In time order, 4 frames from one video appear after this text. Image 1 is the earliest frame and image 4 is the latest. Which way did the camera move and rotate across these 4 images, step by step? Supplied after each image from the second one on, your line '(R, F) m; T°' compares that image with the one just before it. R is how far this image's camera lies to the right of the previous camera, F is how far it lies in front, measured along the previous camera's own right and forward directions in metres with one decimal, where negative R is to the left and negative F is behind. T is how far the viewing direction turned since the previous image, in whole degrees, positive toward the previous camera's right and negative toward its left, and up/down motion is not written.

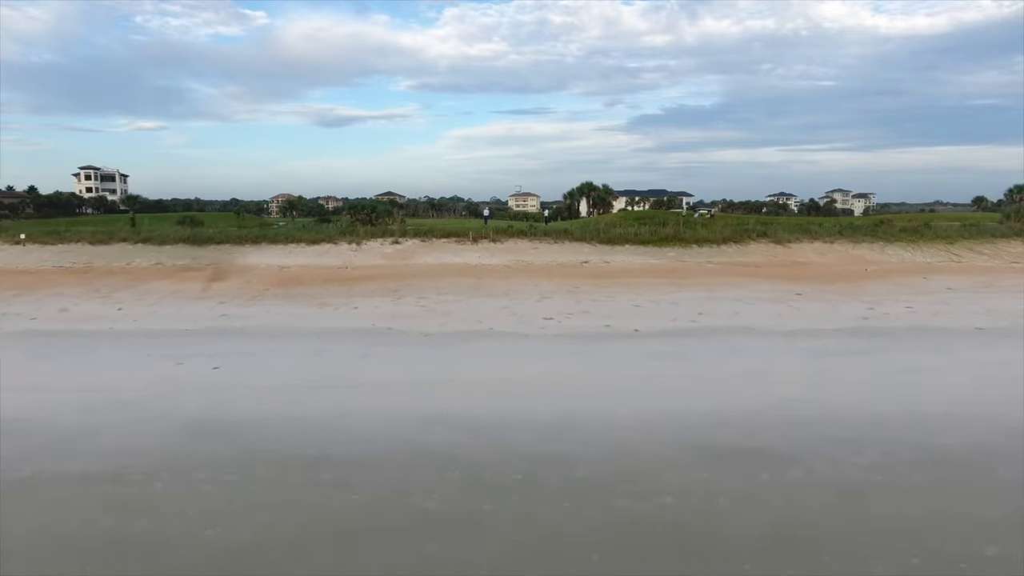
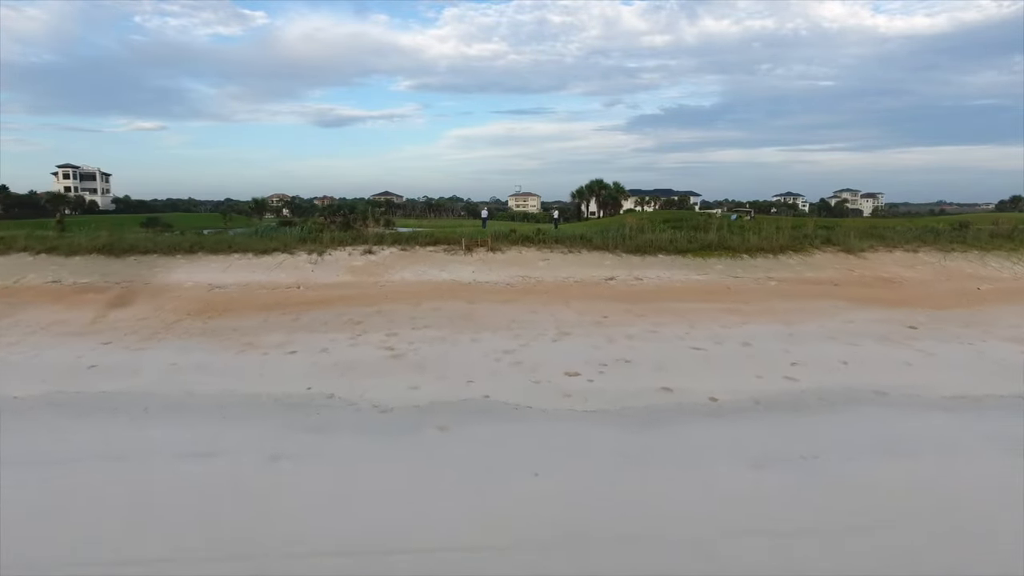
(-0.1, +4.1) m; 0°
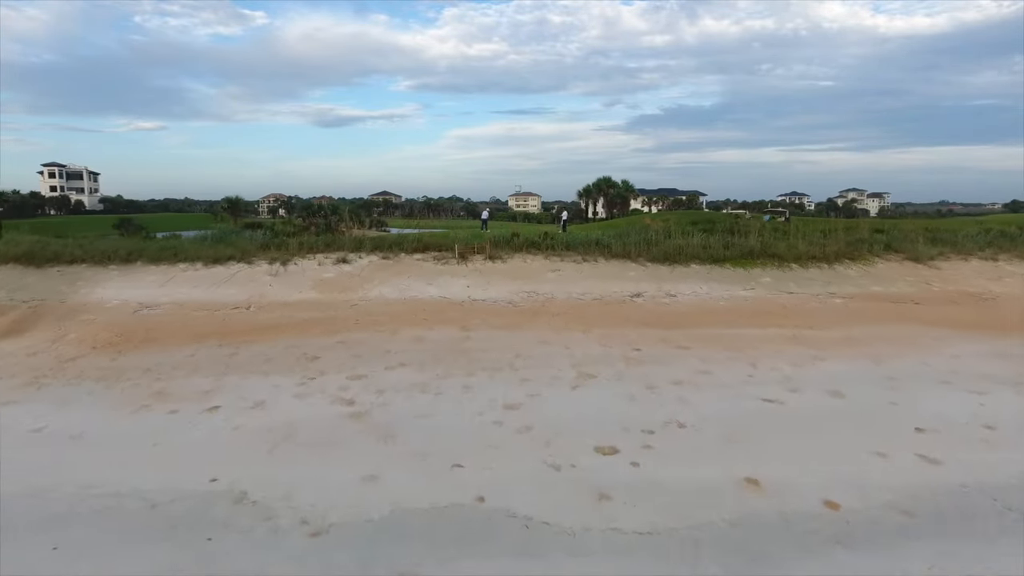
(-0.1, +2.6) m; 0°
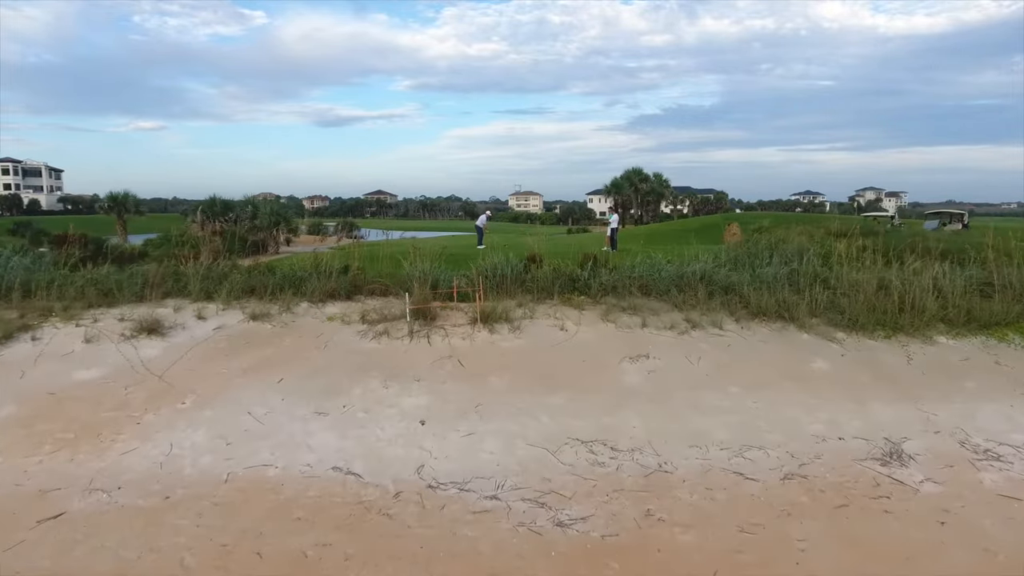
(-0.2, +7.3) m; 0°
